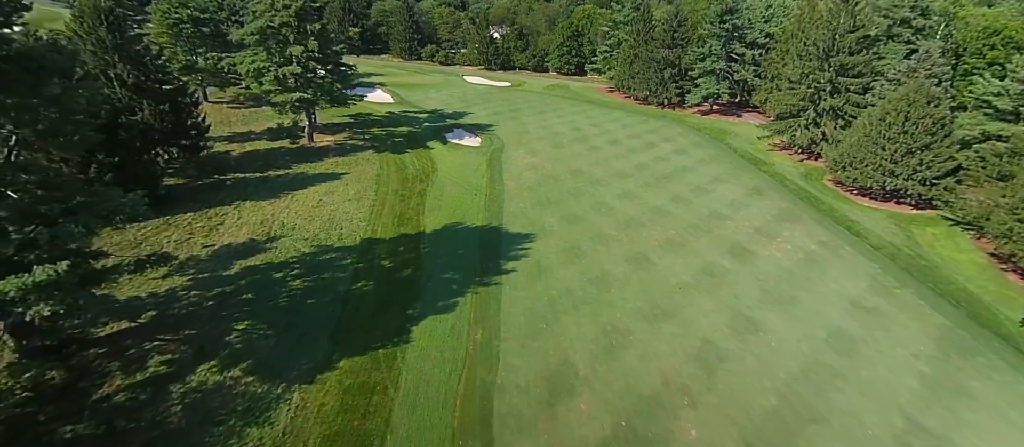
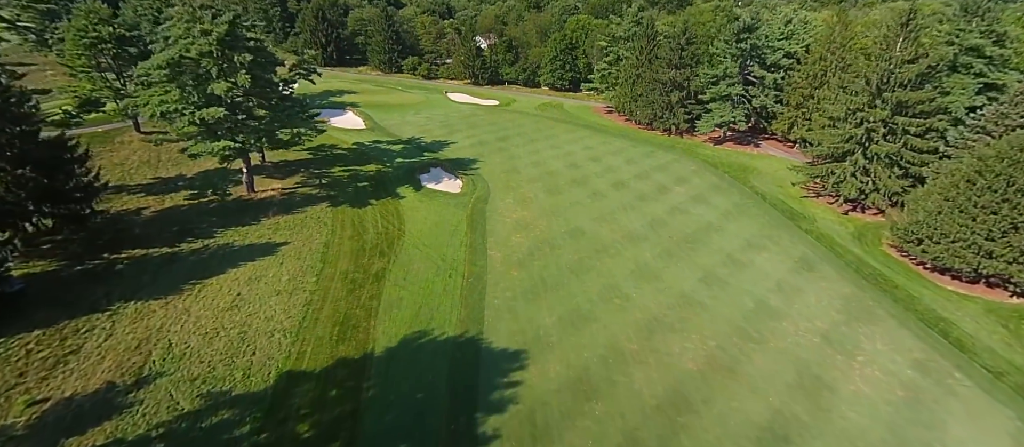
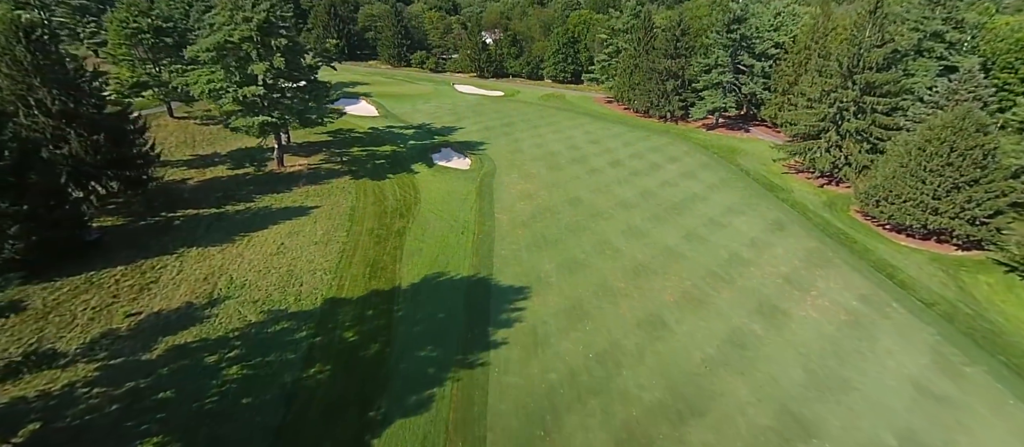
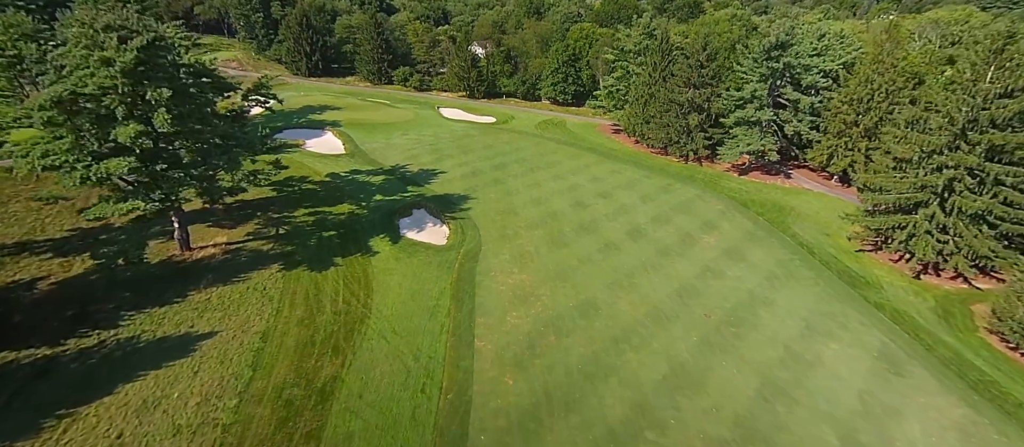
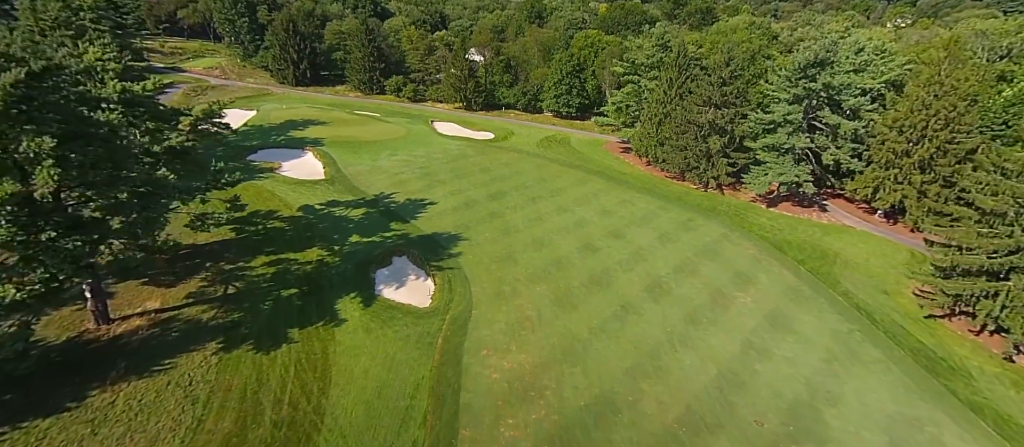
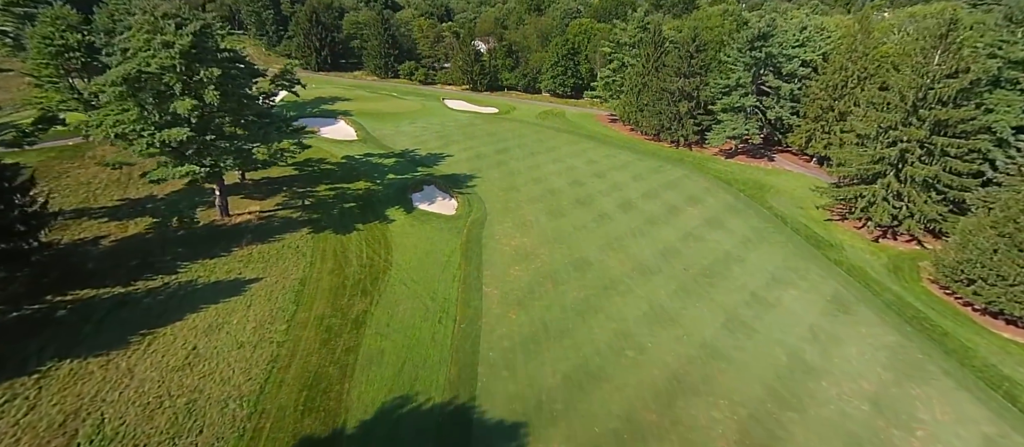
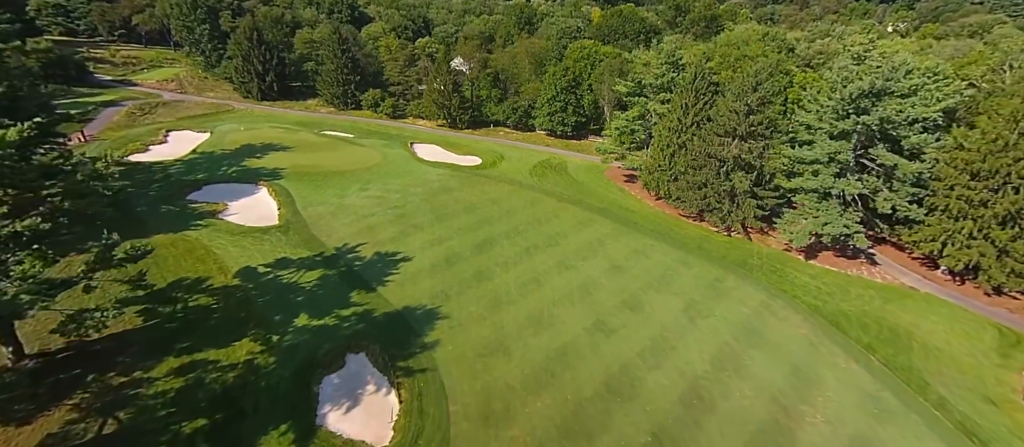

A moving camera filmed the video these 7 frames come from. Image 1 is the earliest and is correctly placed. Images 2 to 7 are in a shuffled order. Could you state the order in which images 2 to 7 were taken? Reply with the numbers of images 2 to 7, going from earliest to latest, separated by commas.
3, 2, 6, 4, 5, 7
